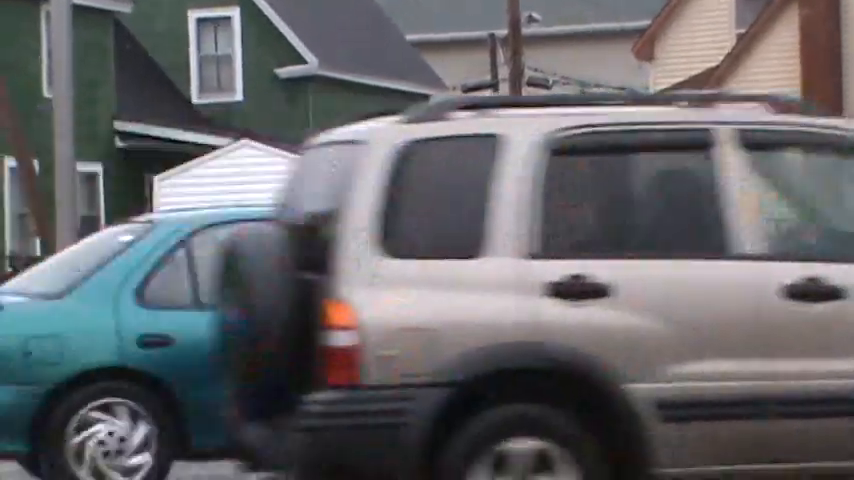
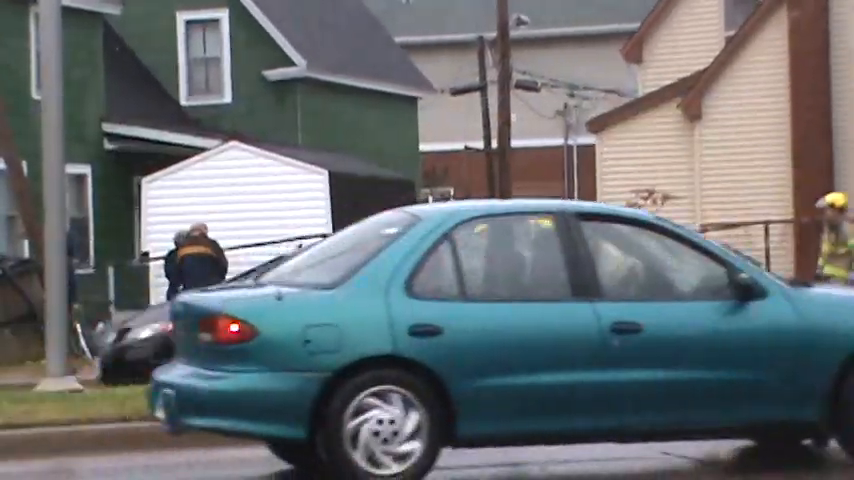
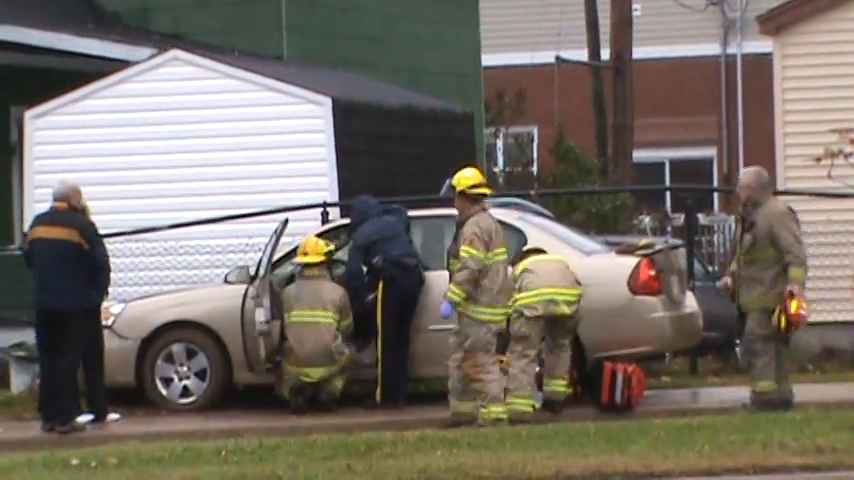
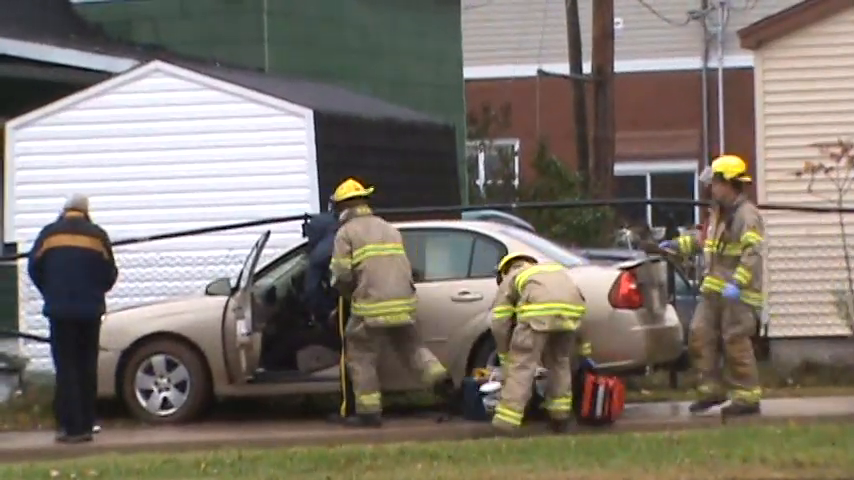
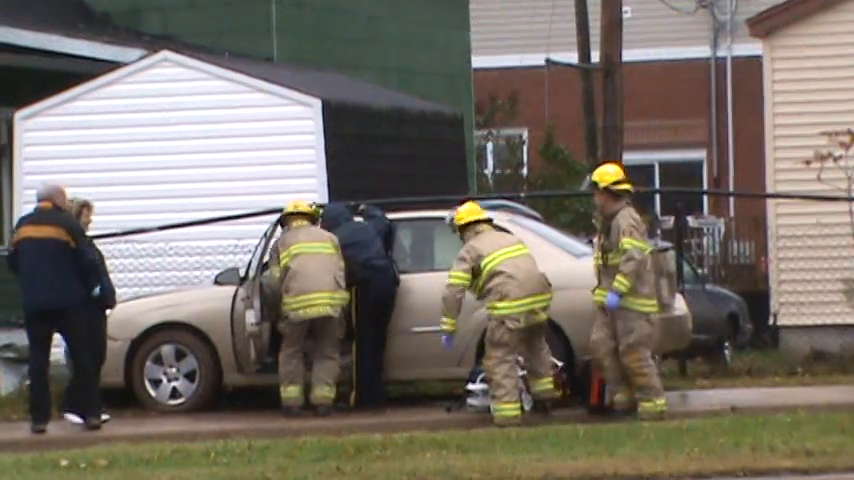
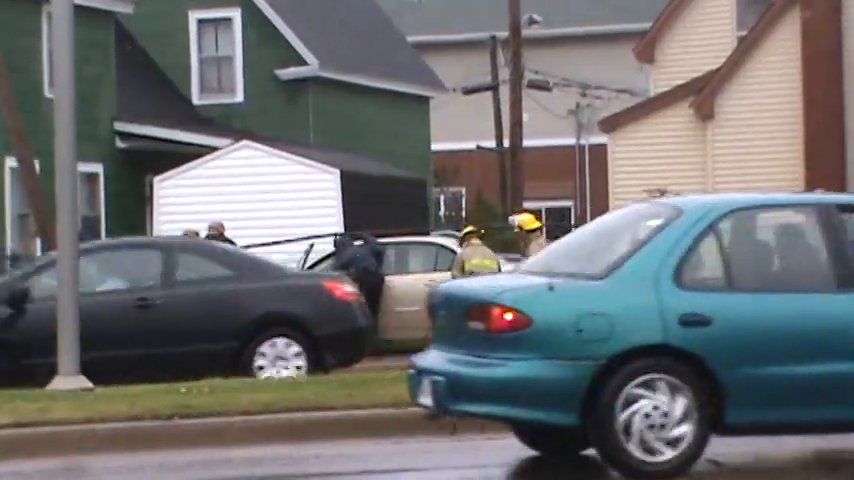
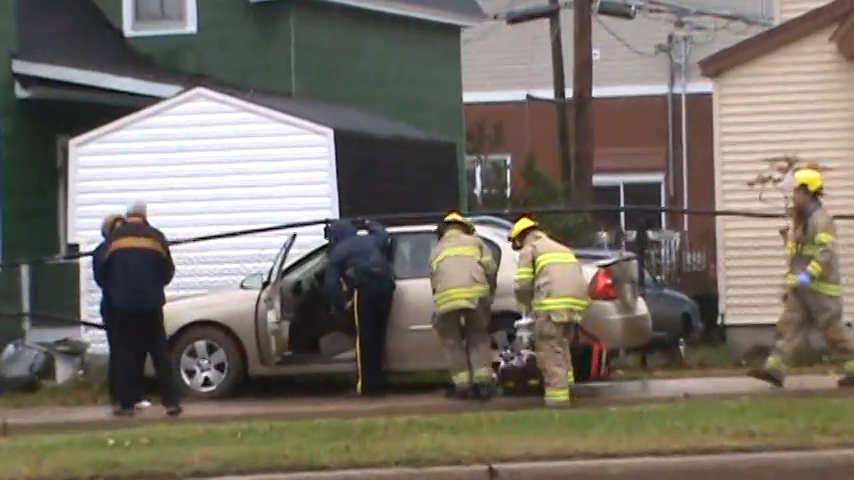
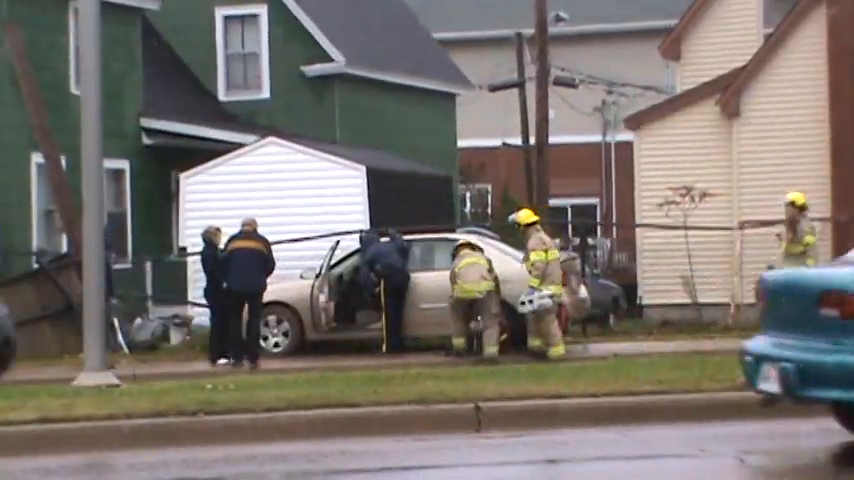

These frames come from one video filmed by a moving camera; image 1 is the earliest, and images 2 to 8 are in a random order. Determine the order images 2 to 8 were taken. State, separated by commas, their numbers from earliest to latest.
2, 6, 8, 7, 4, 5, 3
